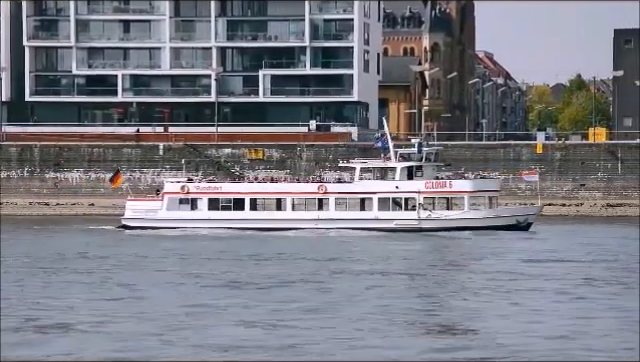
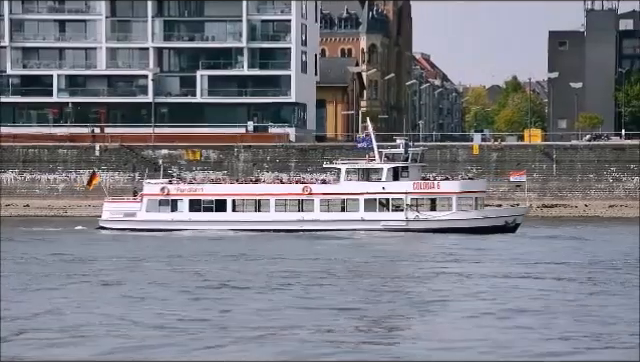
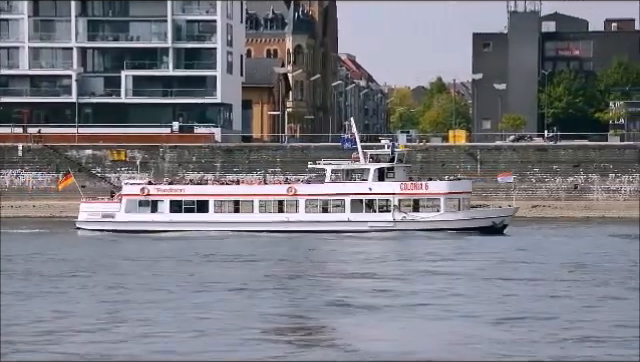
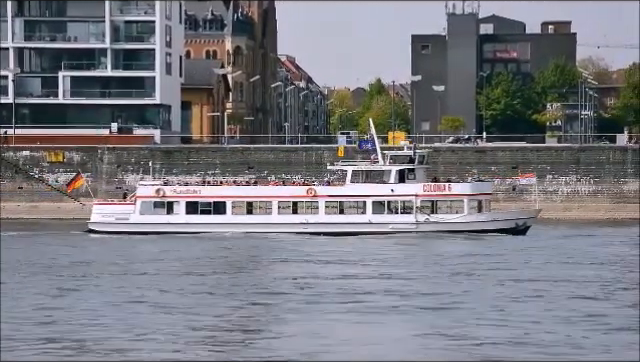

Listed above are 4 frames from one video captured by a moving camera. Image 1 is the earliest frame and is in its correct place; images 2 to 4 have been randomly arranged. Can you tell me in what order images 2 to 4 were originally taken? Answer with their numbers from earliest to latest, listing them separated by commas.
2, 3, 4
